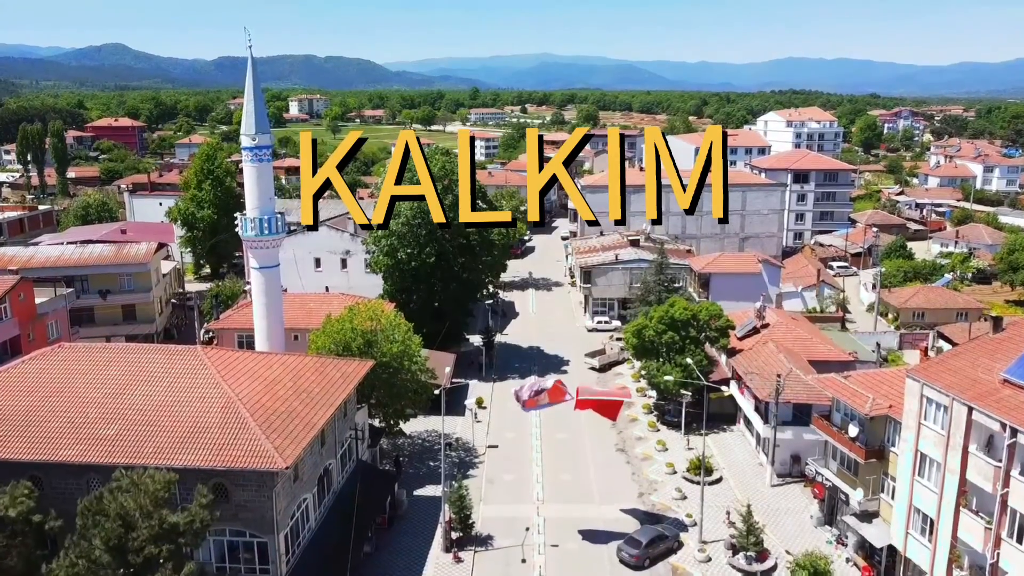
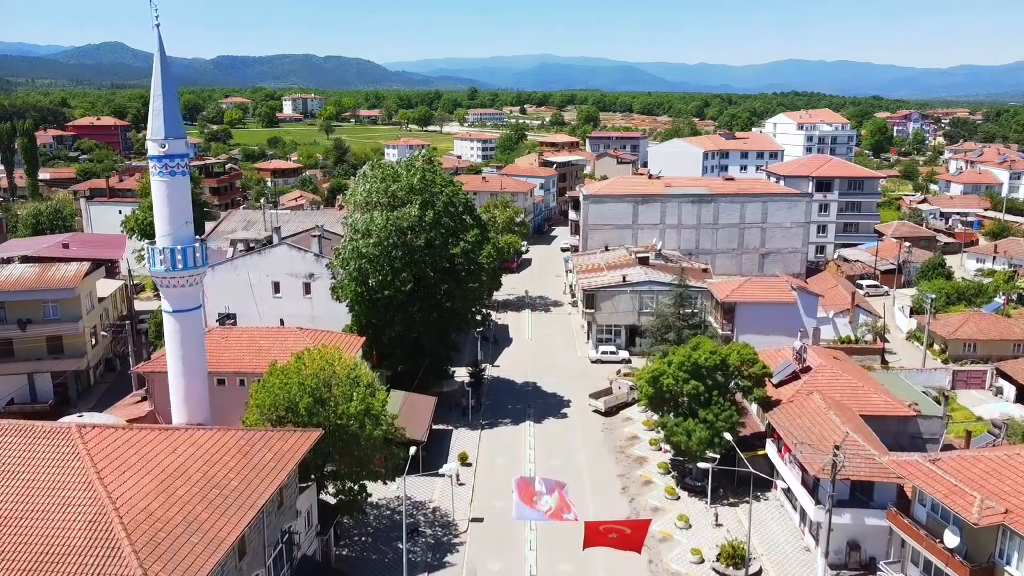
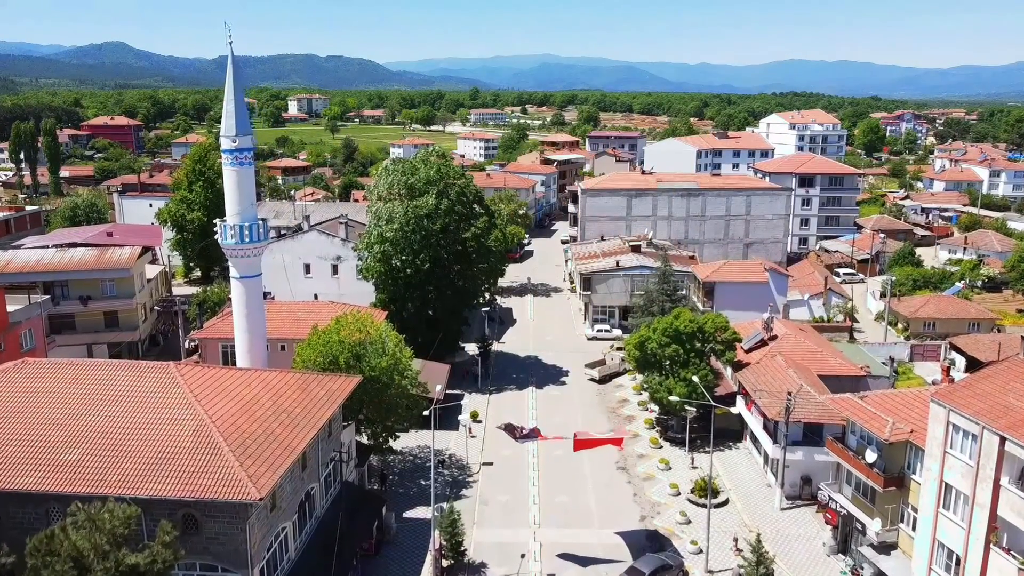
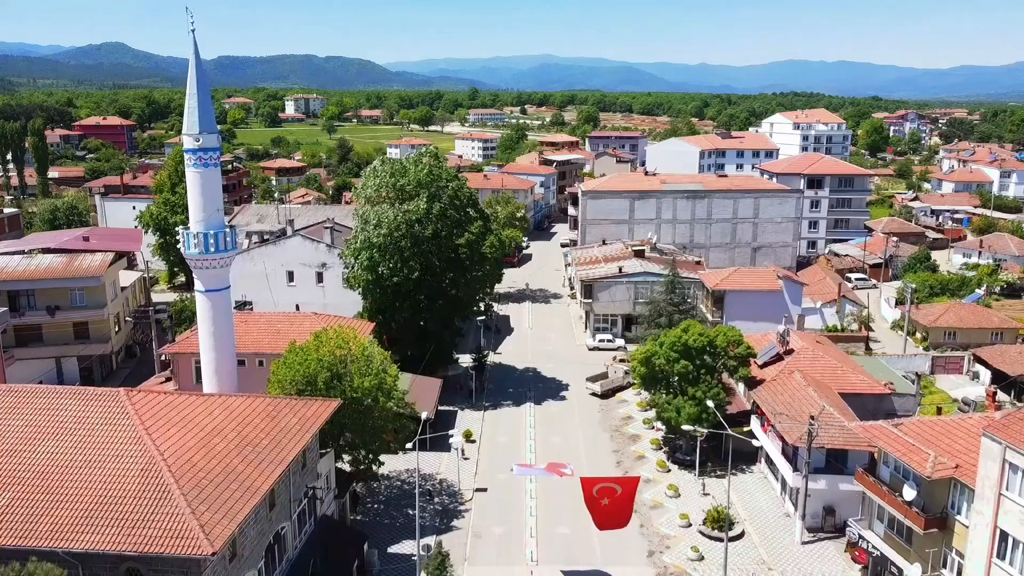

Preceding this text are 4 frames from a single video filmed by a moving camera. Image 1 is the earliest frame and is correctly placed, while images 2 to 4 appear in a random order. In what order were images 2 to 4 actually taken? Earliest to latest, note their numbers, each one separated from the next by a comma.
3, 4, 2
